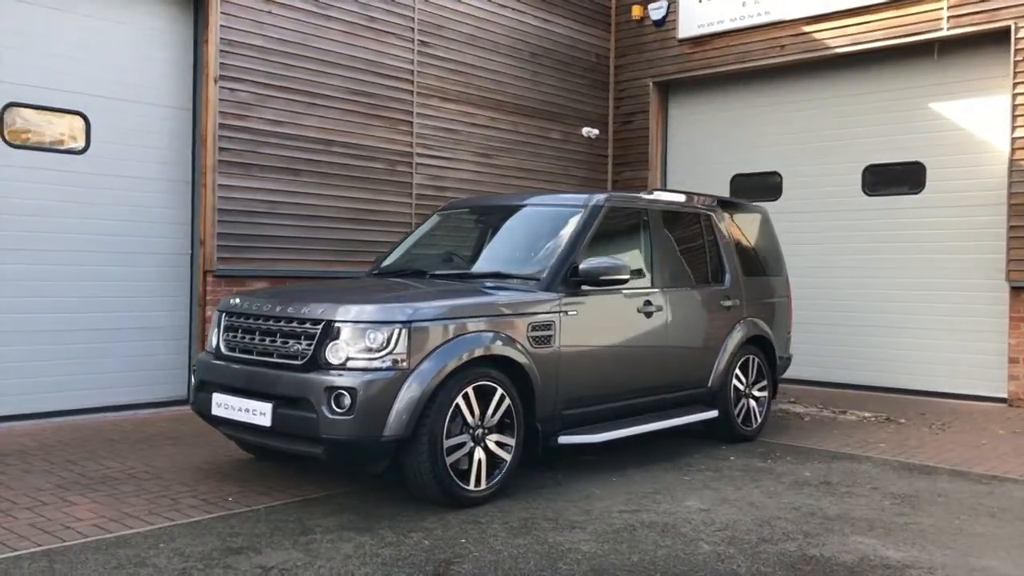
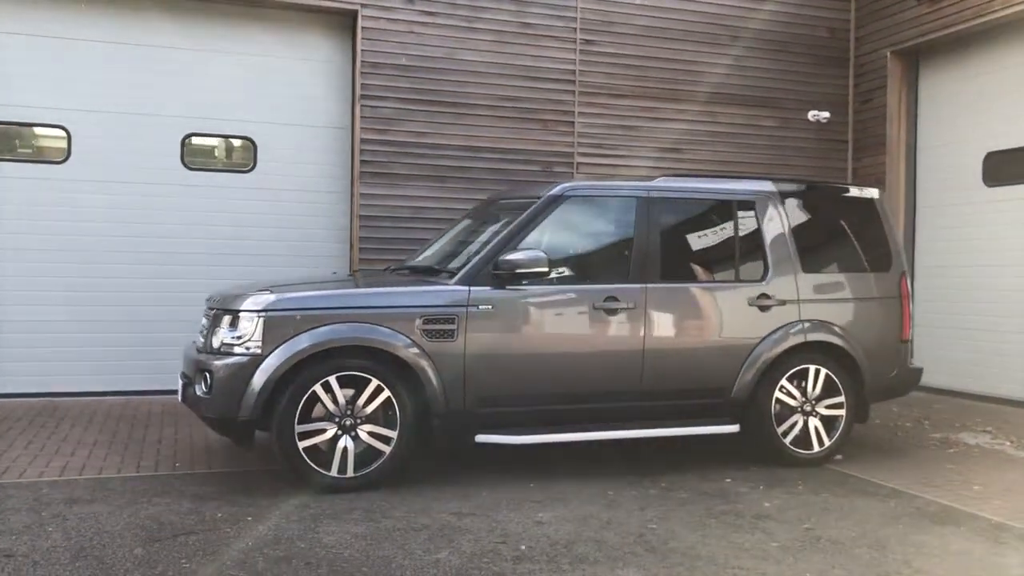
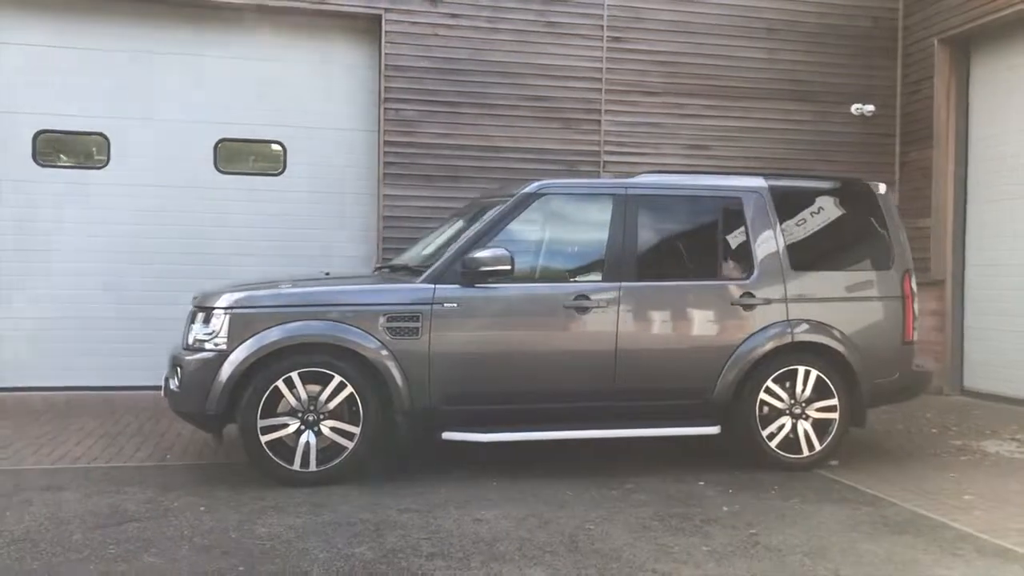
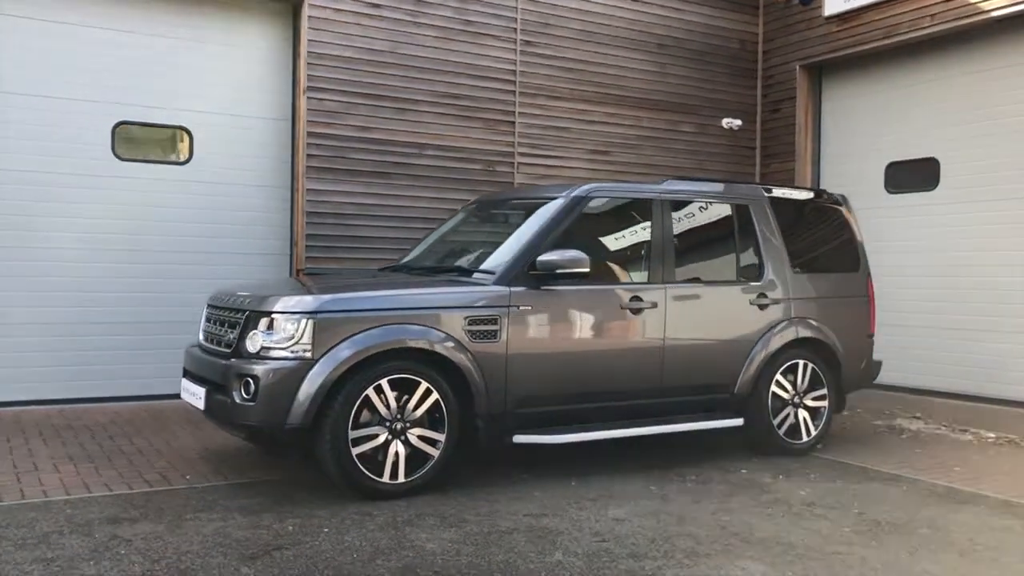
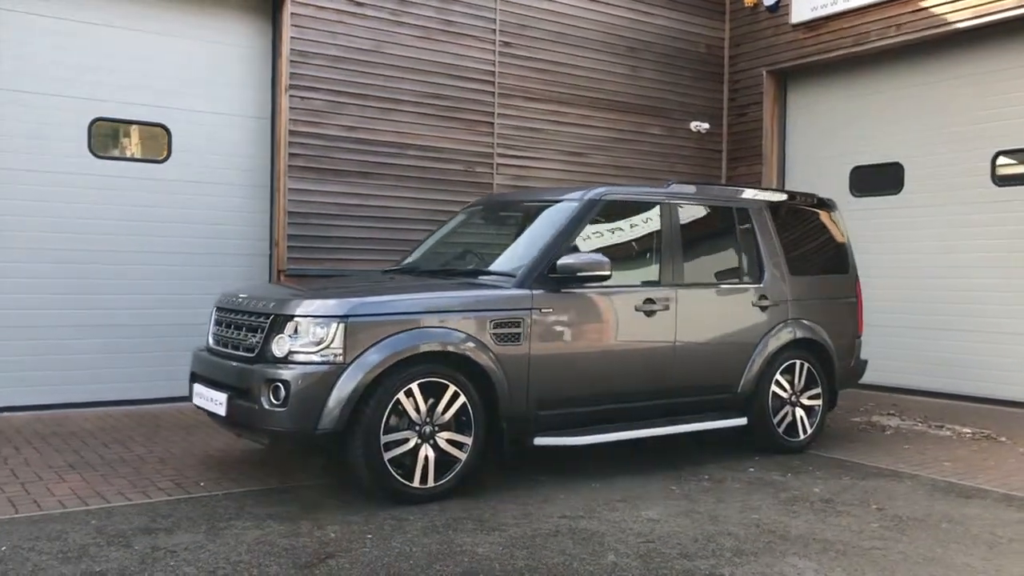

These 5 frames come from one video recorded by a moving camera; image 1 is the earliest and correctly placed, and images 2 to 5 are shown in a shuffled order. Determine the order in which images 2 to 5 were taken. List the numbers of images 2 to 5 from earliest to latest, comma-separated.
5, 4, 2, 3
